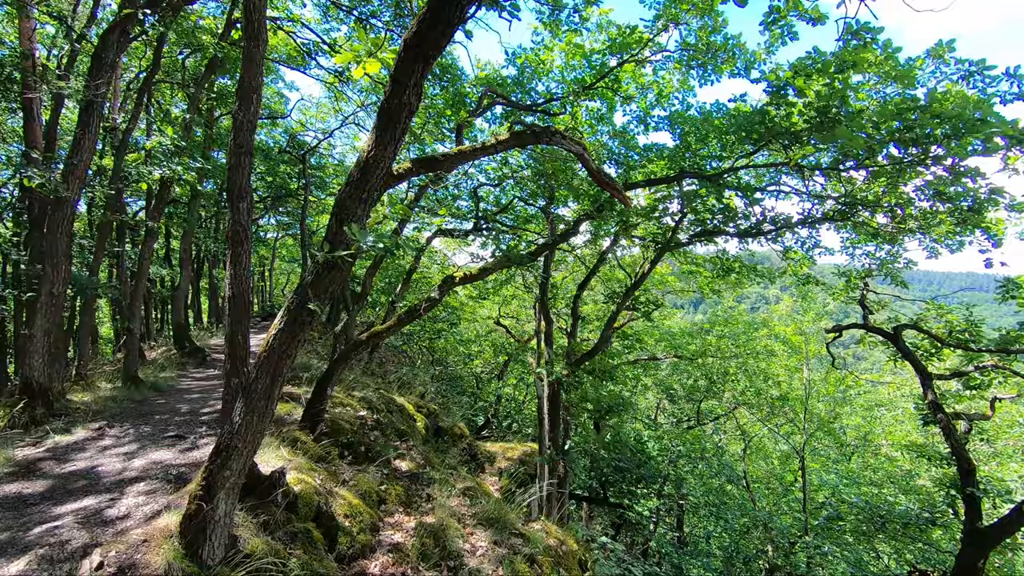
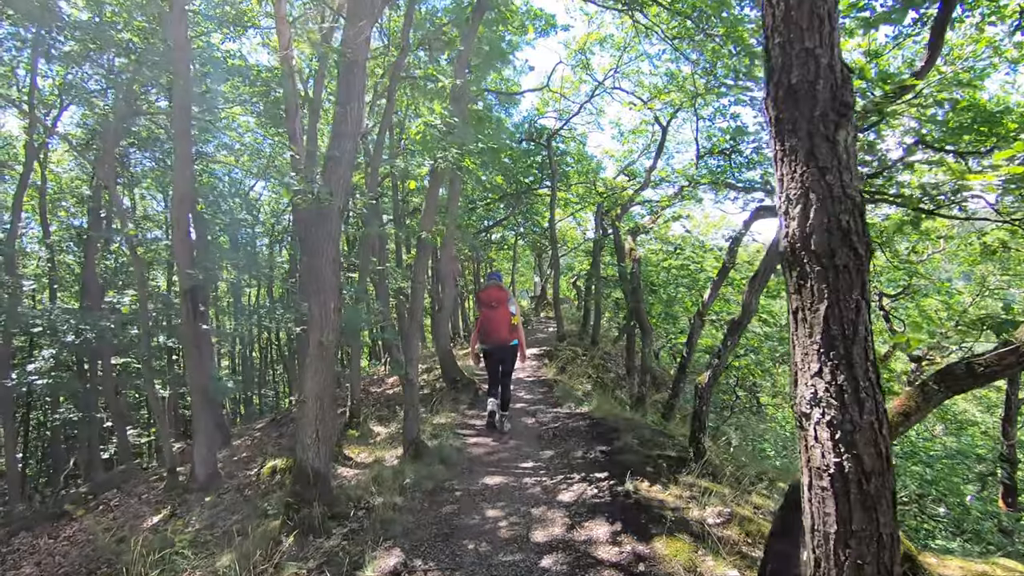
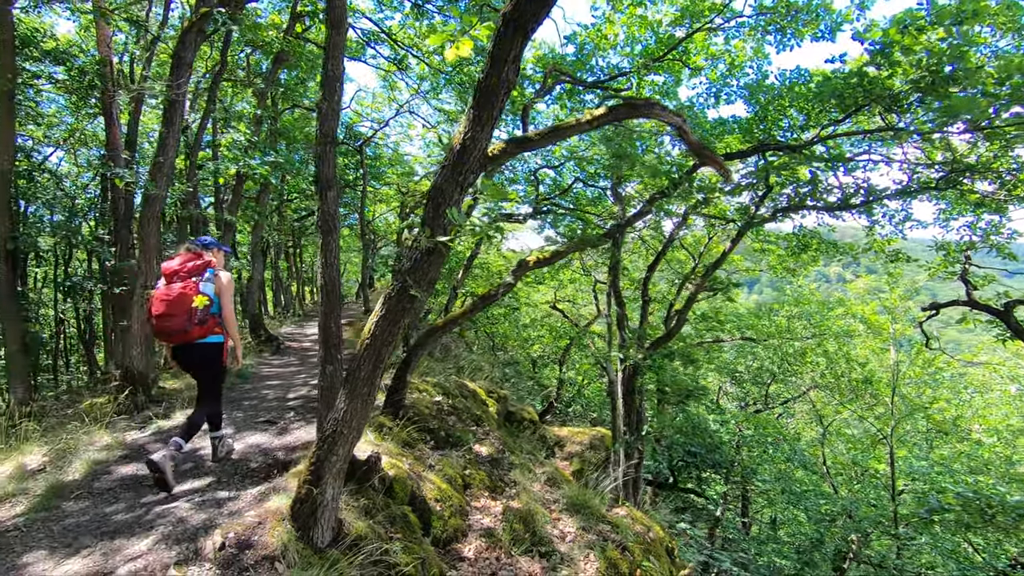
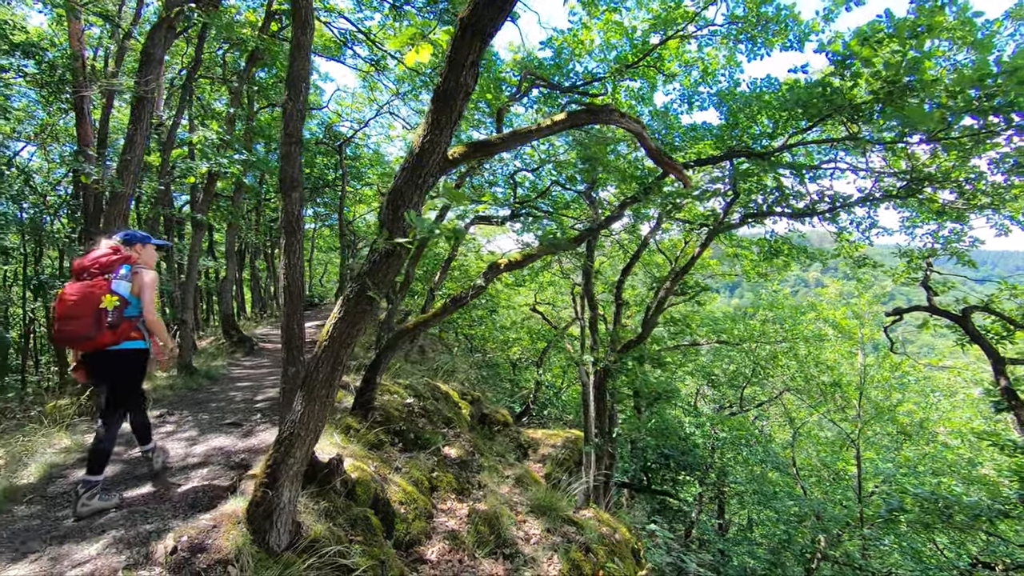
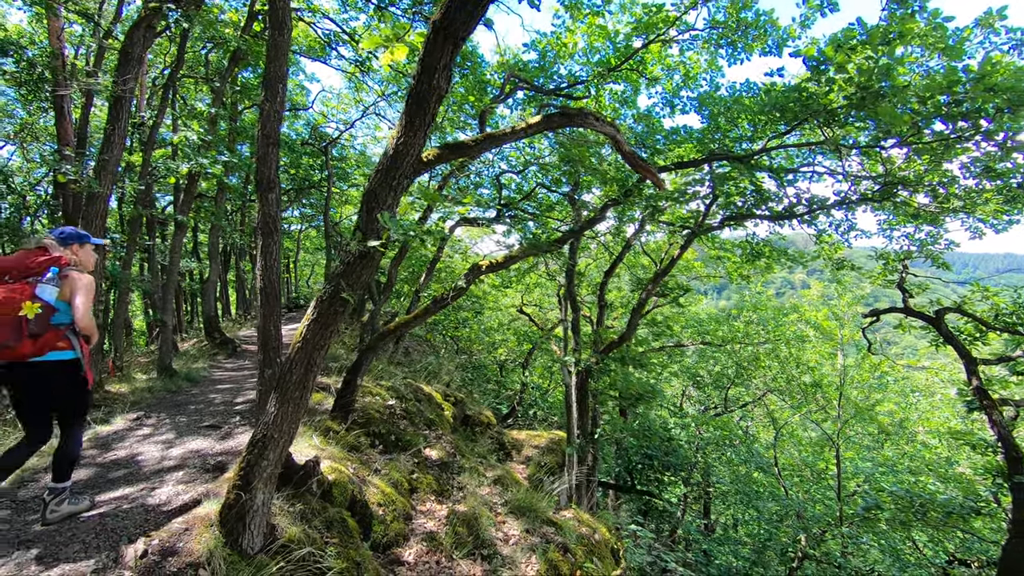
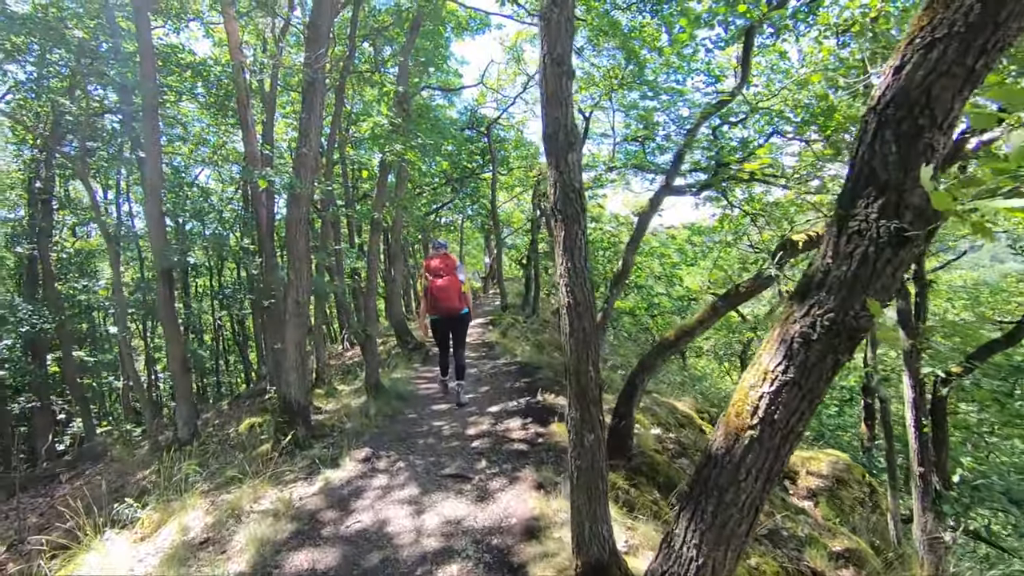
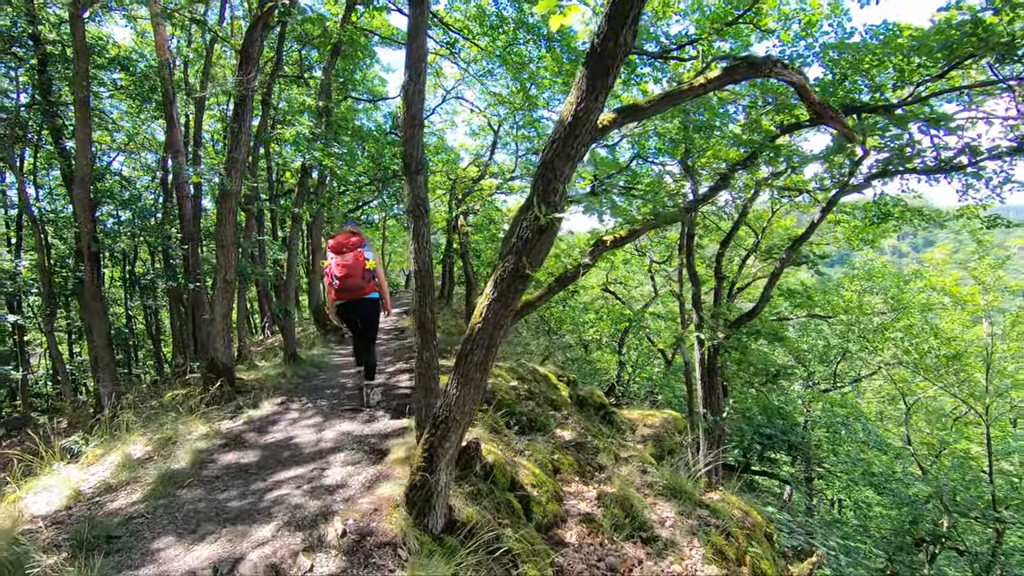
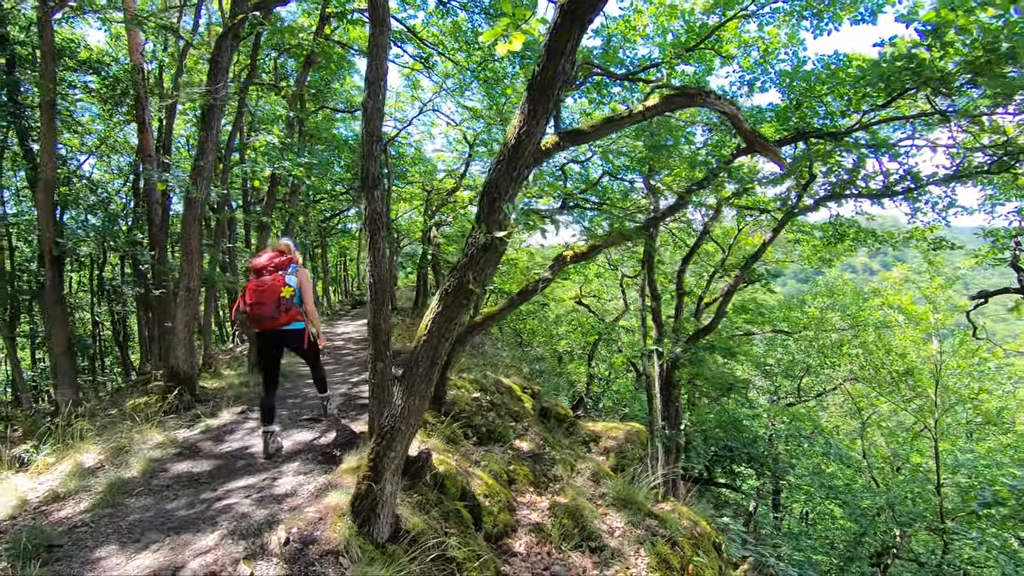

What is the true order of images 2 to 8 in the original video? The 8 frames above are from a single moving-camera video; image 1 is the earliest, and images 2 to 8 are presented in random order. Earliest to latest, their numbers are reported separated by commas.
5, 4, 3, 8, 7, 6, 2
